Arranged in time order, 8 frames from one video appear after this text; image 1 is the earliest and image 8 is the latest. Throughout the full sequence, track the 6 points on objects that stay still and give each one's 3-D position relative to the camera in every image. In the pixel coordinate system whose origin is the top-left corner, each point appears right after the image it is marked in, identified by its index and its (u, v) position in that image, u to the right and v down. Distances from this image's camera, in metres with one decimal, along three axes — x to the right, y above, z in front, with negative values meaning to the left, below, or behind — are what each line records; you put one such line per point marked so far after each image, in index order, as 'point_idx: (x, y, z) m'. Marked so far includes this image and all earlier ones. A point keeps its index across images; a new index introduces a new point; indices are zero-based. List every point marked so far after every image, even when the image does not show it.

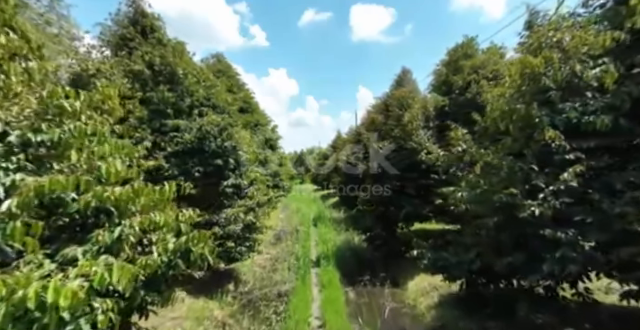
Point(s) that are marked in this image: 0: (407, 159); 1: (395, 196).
0: (+2.3, +0.1, +8.7) m
1: (+2.0, -0.8, +9.0) m
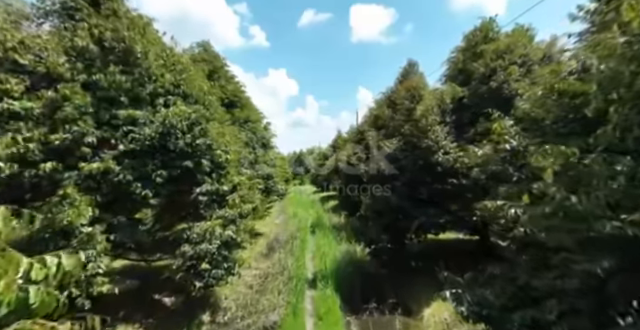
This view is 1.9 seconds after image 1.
0: (+2.2, +0.1, +7.4) m
1: (+2.0, -0.8, +7.7) m
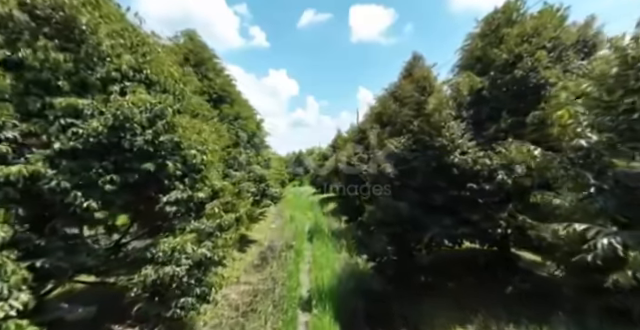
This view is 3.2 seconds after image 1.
0: (+2.2, 0.0, +6.3) m
1: (+1.9, -0.9, +6.7) m
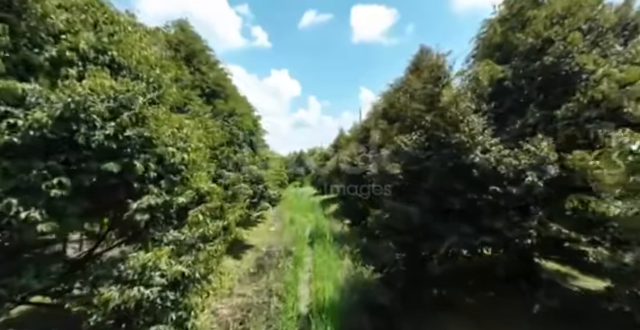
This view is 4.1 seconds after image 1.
0: (+2.2, 0.0, +5.6) m
1: (+1.9, -0.9, +5.9) m
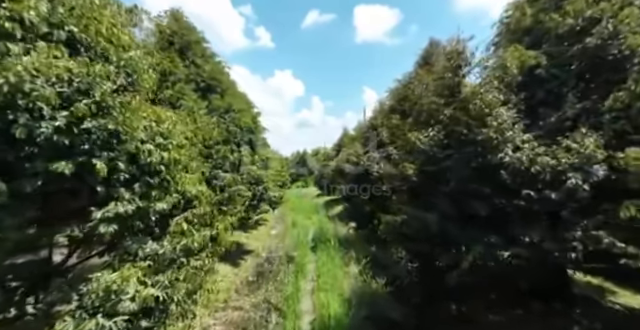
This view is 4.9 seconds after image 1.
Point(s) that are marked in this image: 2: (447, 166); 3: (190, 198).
0: (+2.2, 0.0, +4.8) m
1: (+2.0, -0.9, +5.1) m
2: (+2.0, 0.0, +5.1) m
3: (-1.8, -0.5, +4.7) m
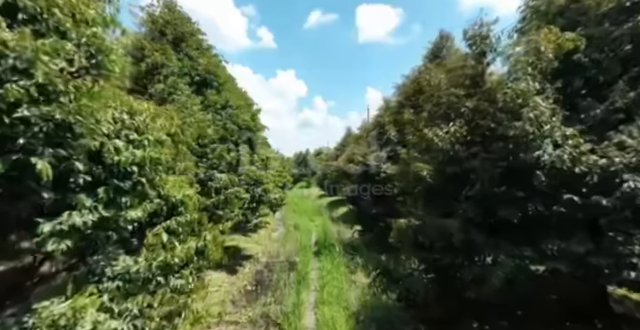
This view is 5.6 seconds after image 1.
0: (+2.3, 0.0, +4.1) m
1: (+2.0, -0.9, +4.5) m
2: (+2.0, 0.0, +4.4) m
3: (-1.8, -0.5, +4.0) m
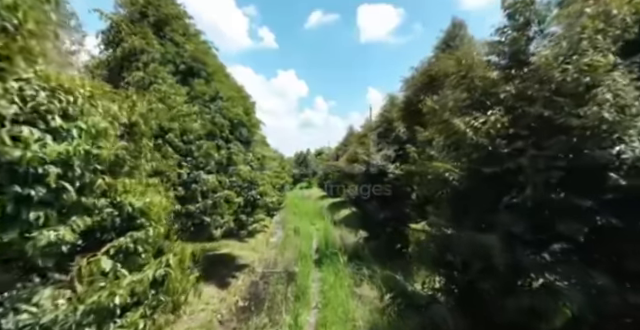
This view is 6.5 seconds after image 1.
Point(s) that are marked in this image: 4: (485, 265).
0: (+2.3, +0.1, +3.1) m
1: (+2.0, -0.9, +3.4) m
2: (+2.0, 0.0, +3.4) m
3: (-1.7, -0.5, +3.0) m
4: (+1.8, -1.1, +3.6) m
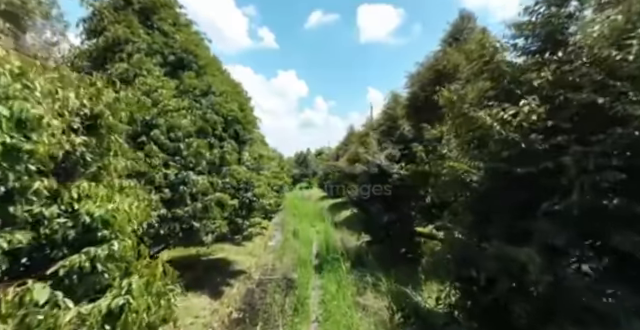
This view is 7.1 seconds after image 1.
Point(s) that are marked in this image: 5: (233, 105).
0: (+2.3, +0.1, +2.5) m
1: (+2.1, -0.9, +2.8) m
2: (+2.1, 0.0, +2.8) m
3: (-1.7, -0.5, +2.4) m
4: (+1.9, -1.1, +3.0) m
5: (-2.3, +1.6, +8.6) m
